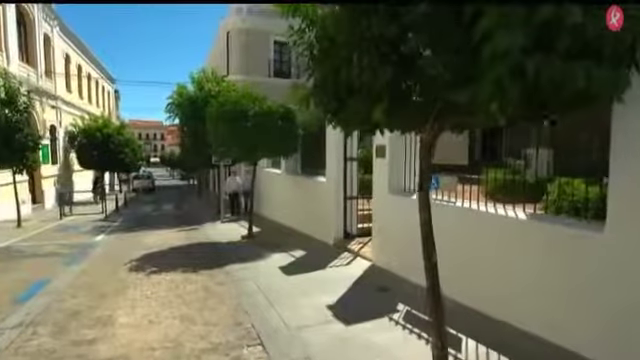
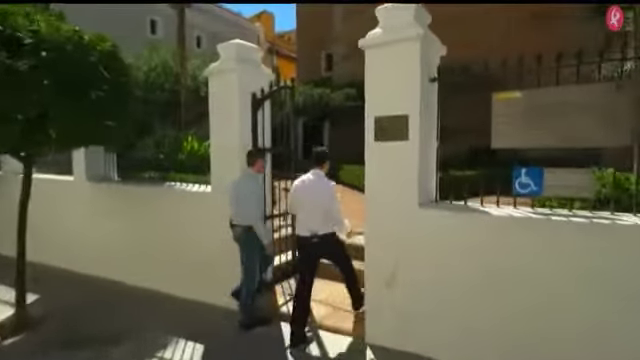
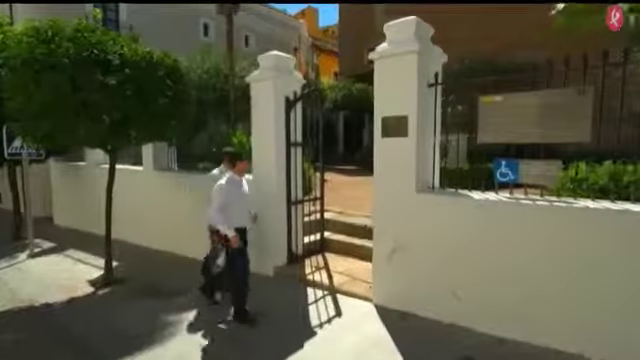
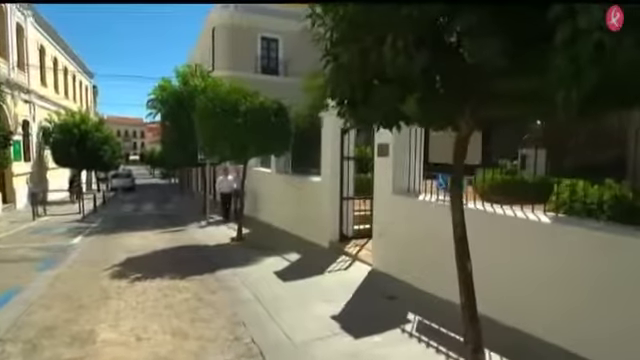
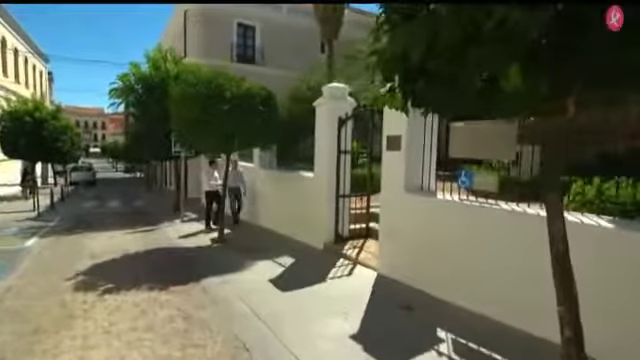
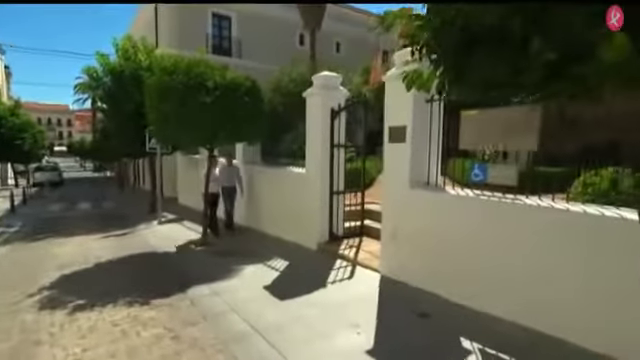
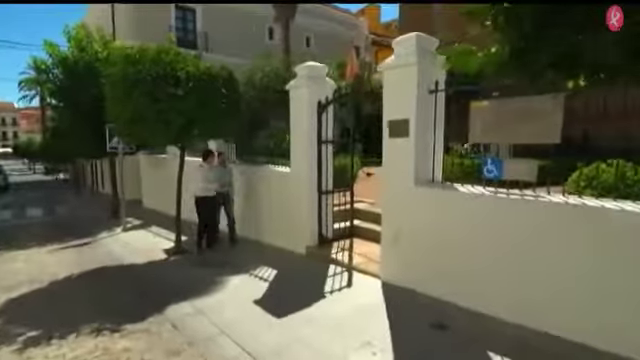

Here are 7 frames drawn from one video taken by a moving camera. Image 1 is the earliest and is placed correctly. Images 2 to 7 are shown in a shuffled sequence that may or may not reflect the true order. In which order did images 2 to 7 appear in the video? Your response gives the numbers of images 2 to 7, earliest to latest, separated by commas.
4, 5, 6, 7, 3, 2
